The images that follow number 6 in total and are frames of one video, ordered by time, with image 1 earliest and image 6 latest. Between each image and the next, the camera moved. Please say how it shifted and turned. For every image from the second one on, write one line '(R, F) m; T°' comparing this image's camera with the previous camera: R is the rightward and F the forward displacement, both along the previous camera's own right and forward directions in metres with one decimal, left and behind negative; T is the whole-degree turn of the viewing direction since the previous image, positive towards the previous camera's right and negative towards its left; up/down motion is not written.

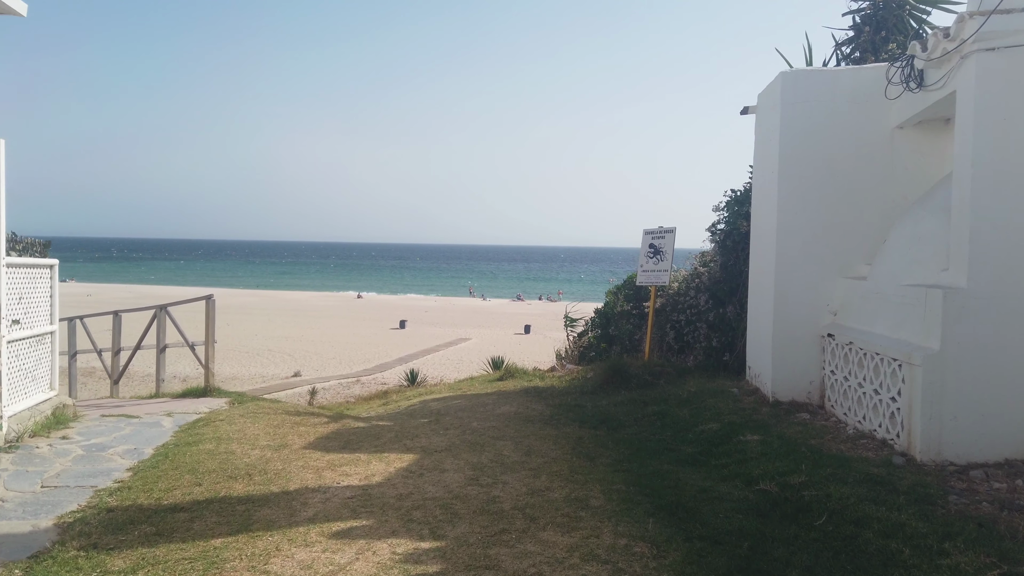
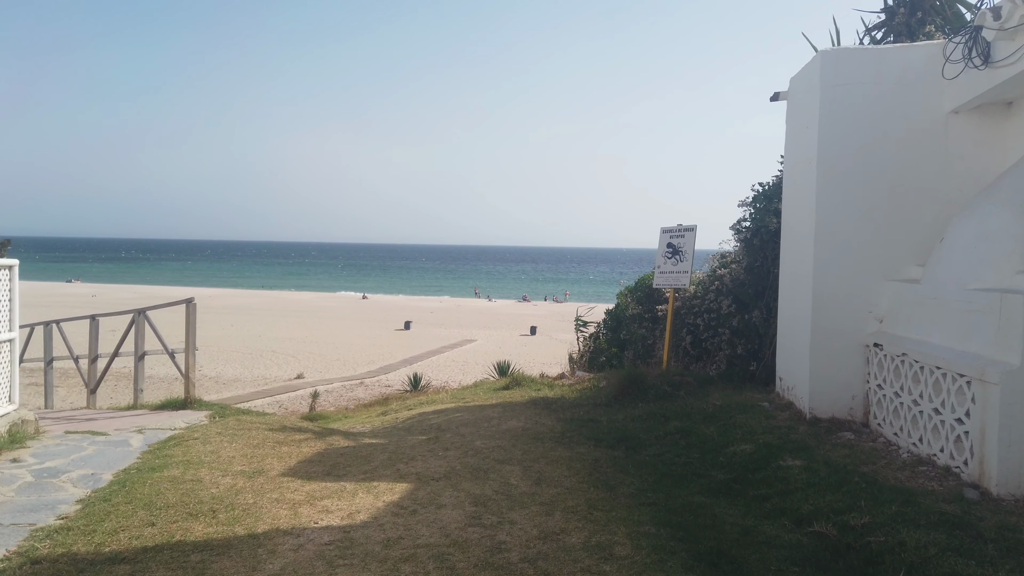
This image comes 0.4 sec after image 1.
(0.0, +0.5) m; 0°
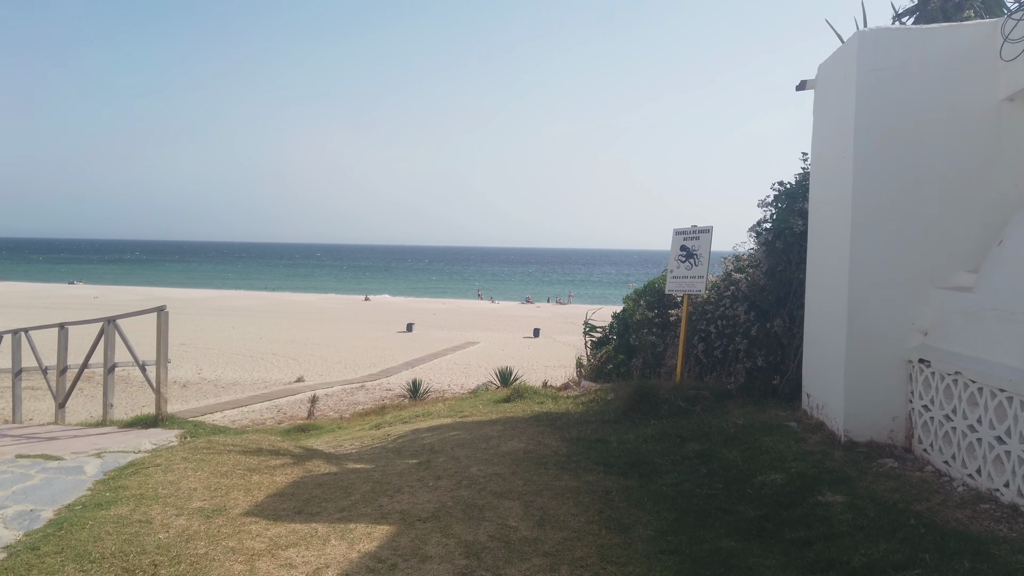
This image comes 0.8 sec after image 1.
(0.0, +0.5) m; 0°
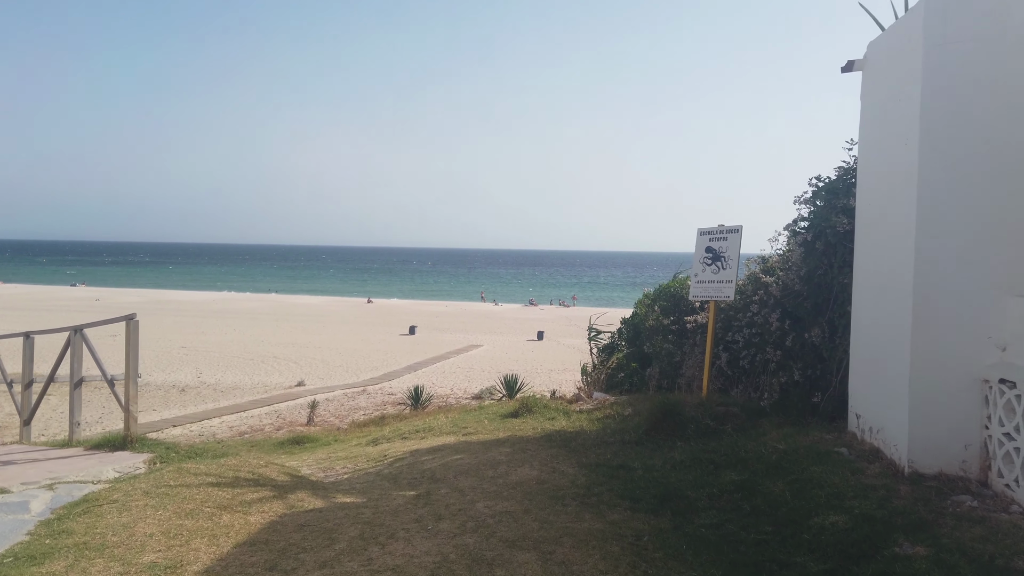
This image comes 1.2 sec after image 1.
(0.0, +0.5) m; 0°
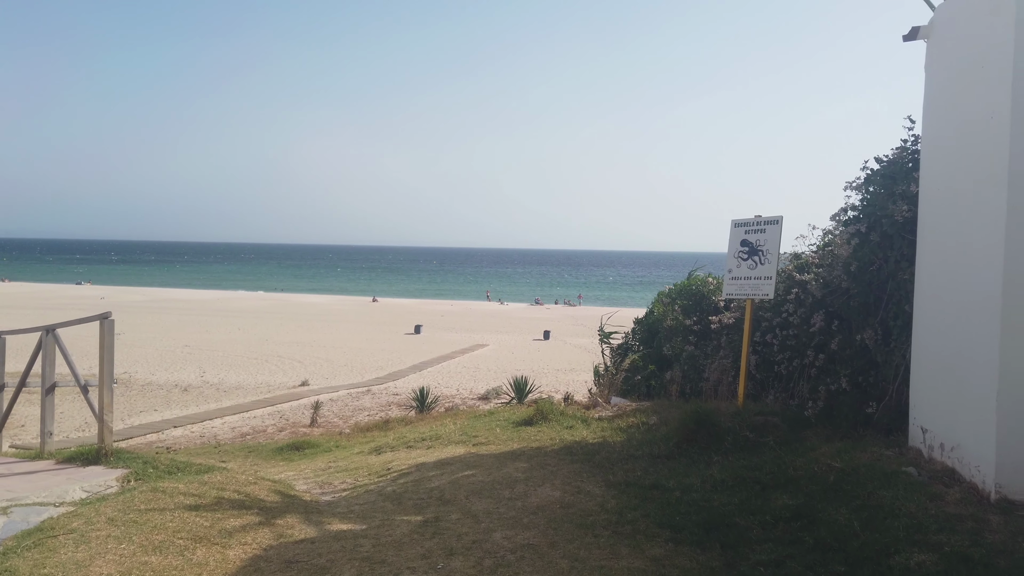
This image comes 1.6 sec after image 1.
(-0.1, +0.5) m; 0°
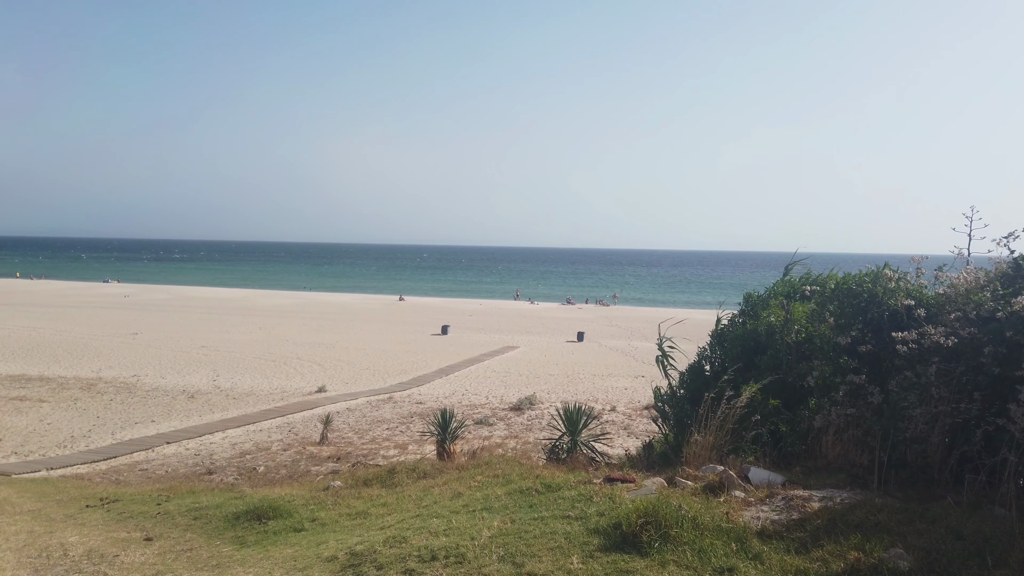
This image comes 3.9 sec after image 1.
(-0.2, +2.7) m; -2°
